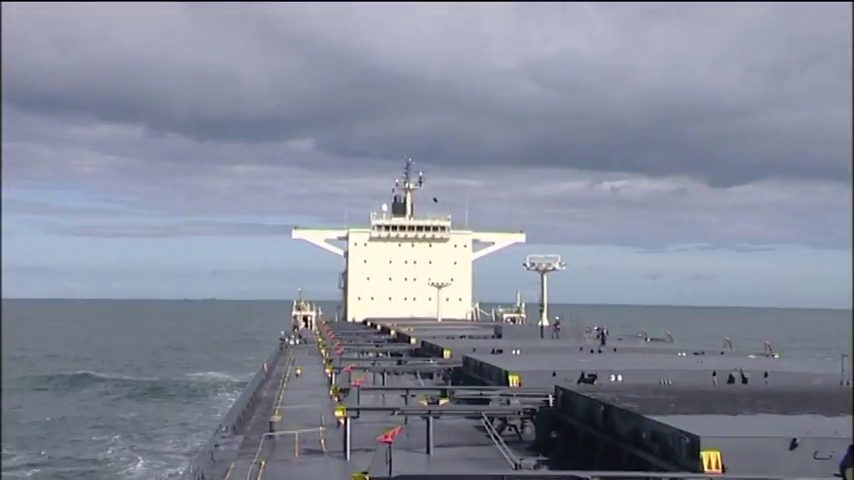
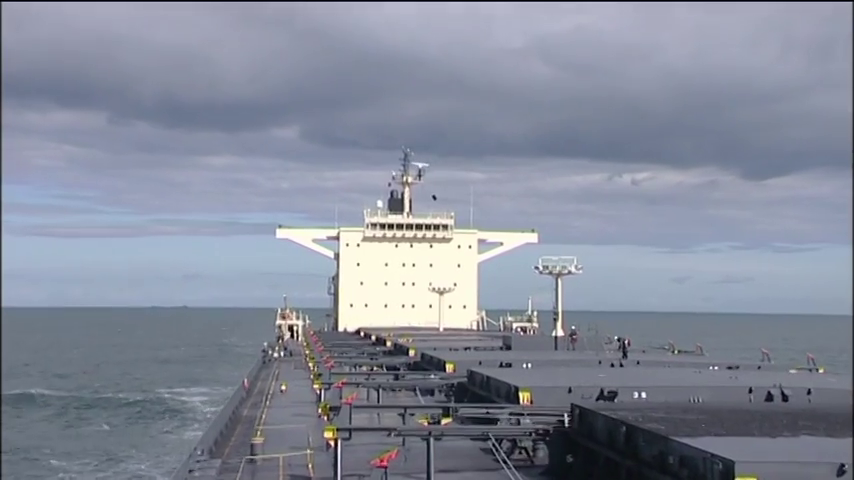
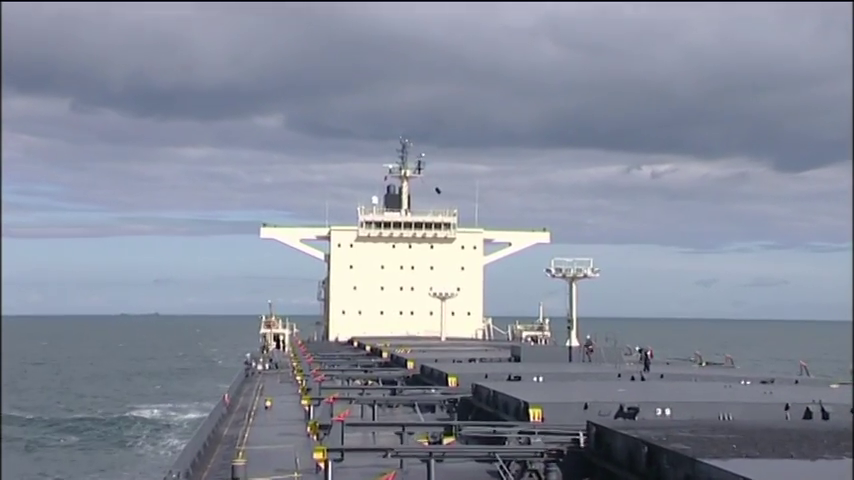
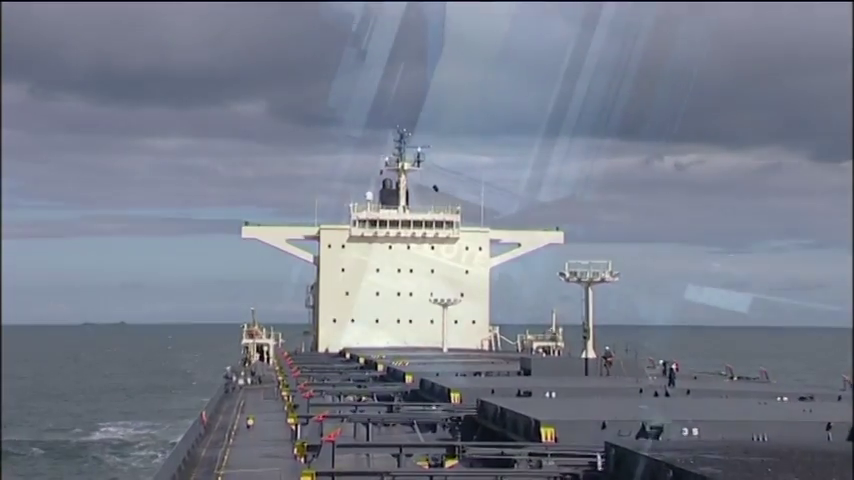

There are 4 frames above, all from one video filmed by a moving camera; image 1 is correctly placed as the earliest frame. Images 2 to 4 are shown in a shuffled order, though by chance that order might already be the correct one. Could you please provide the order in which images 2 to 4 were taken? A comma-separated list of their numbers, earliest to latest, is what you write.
2, 3, 4
